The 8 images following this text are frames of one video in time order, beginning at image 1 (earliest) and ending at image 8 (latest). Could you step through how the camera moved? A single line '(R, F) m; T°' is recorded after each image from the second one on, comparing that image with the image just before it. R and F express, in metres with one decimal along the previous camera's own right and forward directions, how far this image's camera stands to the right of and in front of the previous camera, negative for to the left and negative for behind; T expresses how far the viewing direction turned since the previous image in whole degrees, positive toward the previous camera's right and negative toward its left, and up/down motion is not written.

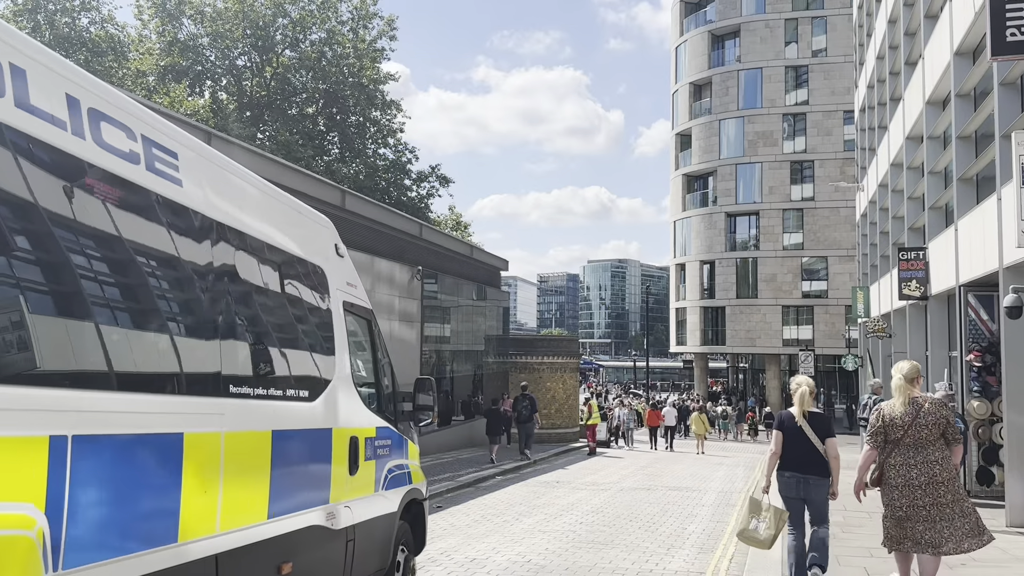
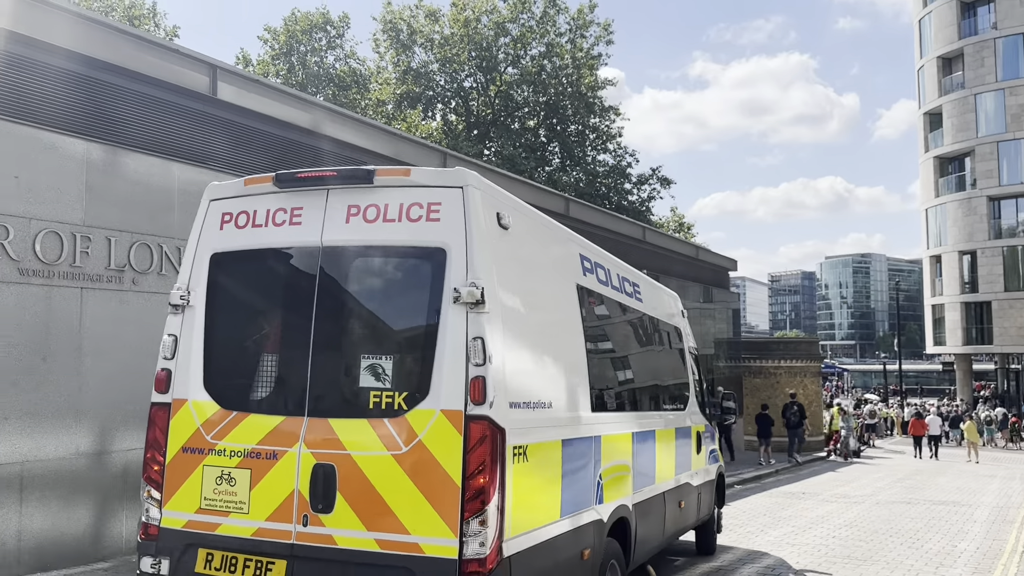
(-0.7, -0.6) m; -15°
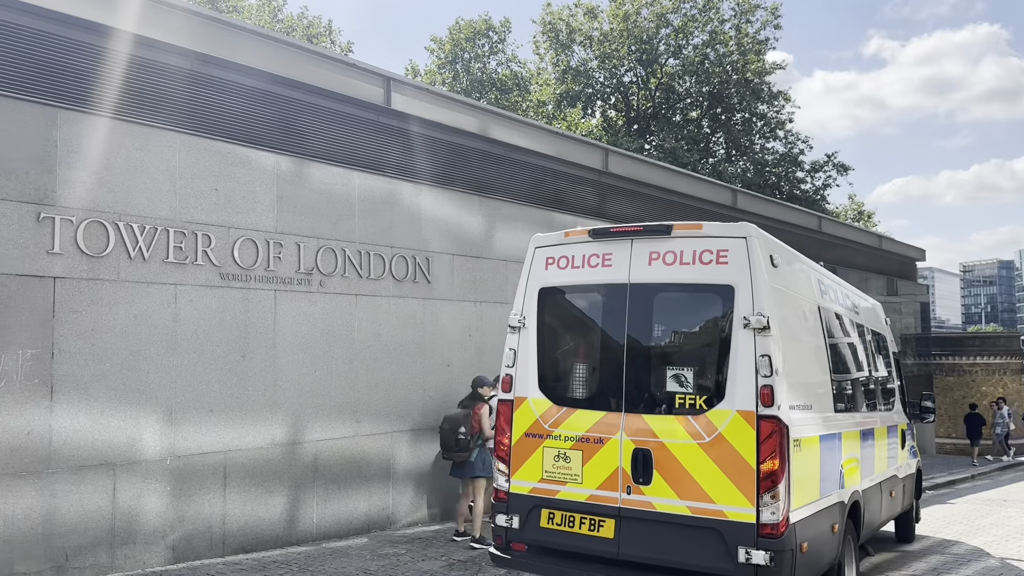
(-0.6, -1.2) m; -11°
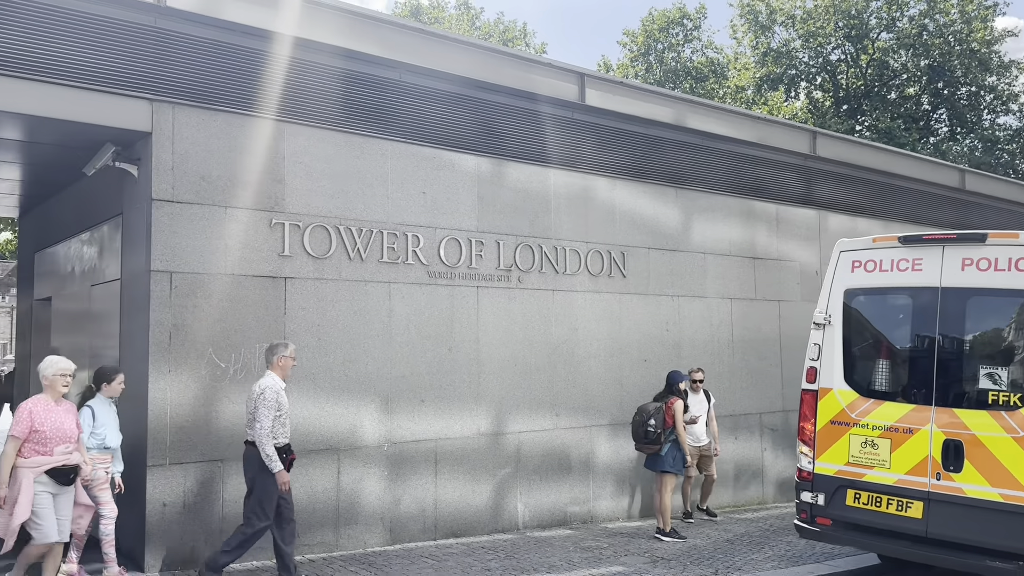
(-0.7, -0.7) m; -13°
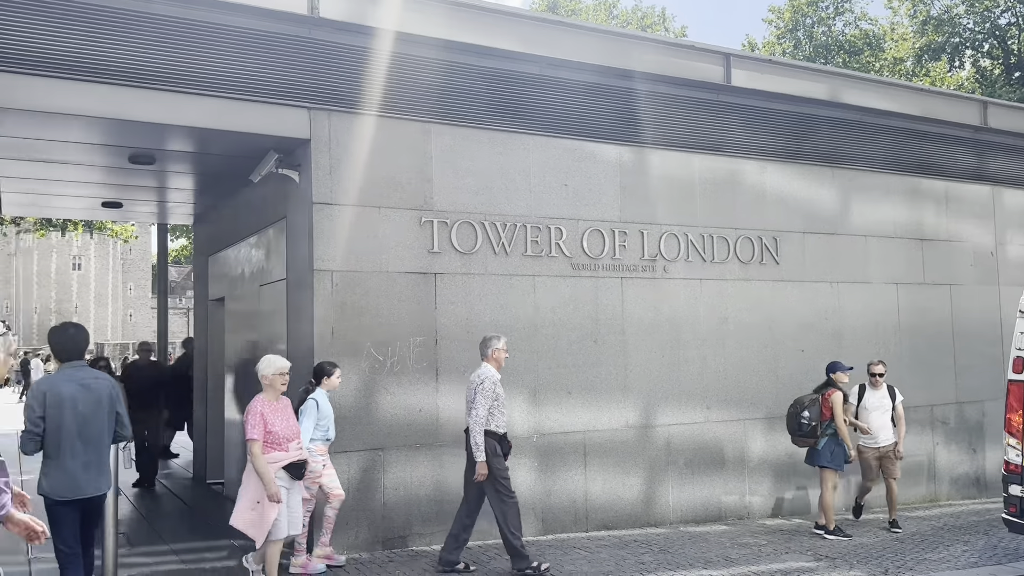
(-0.1, +0.1) m; -10°
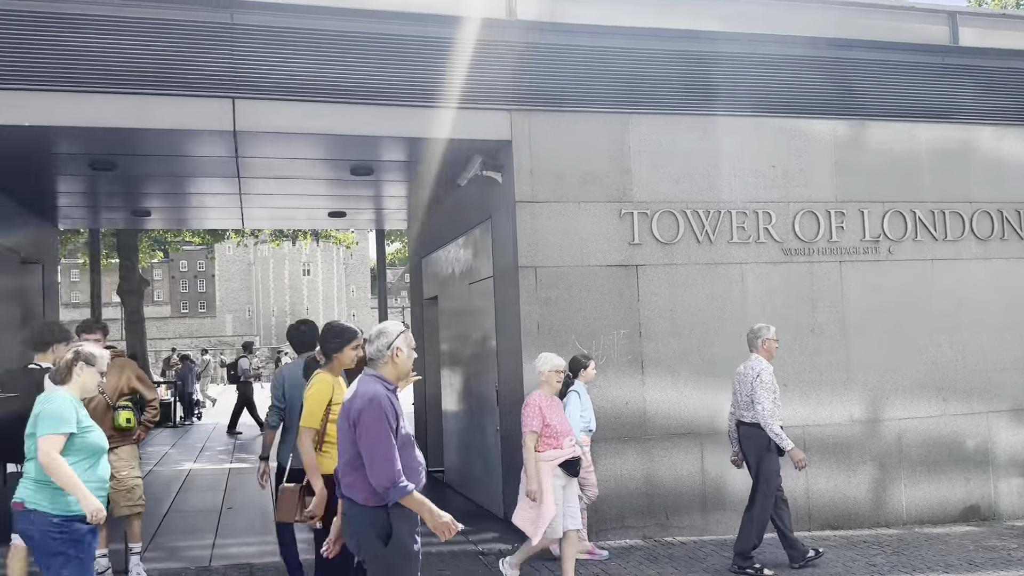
(0.0, 0.0) m; -14°
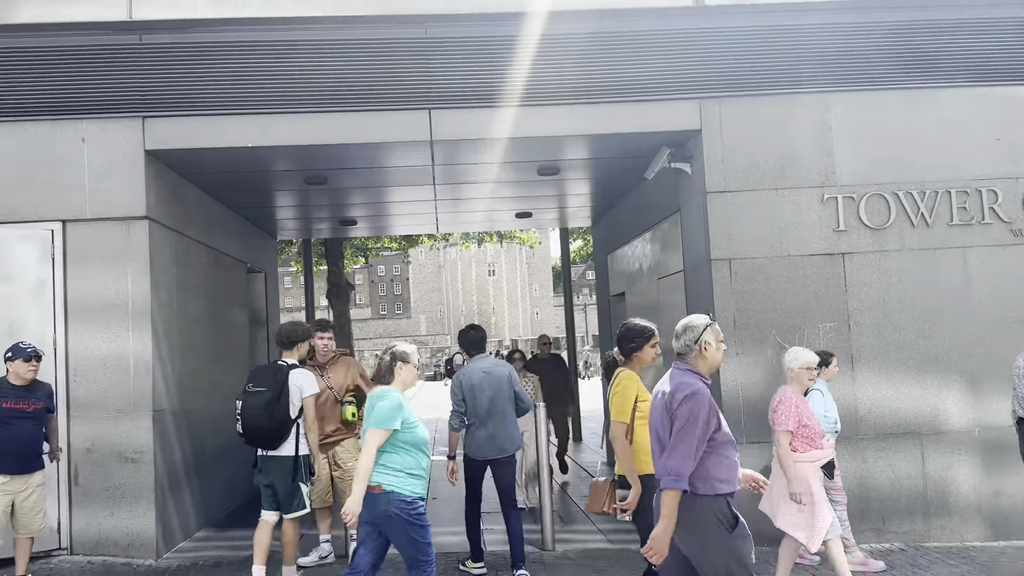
(-0.1, 0.0) m; -12°
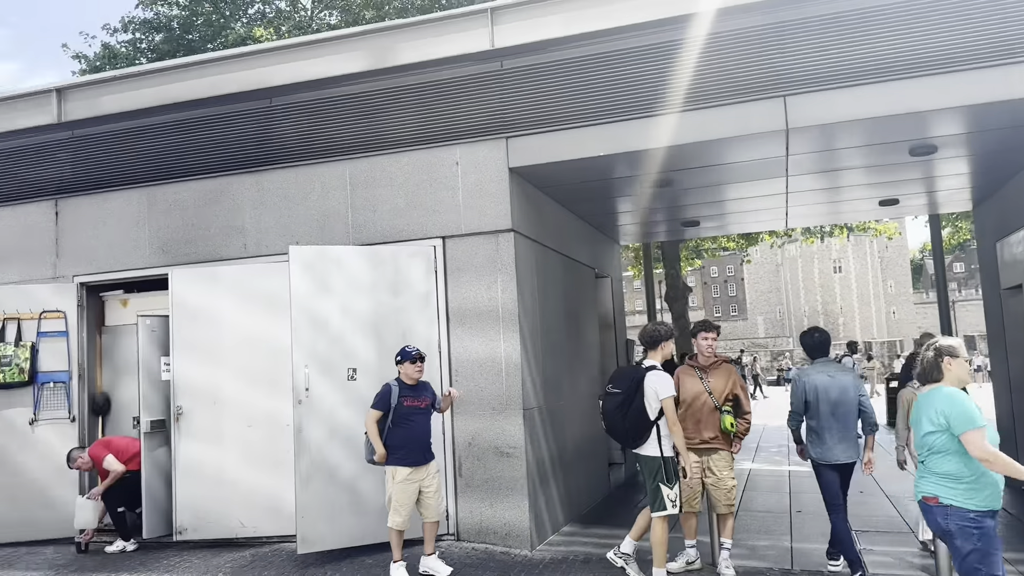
(-0.3, +0.1) m; -22°
